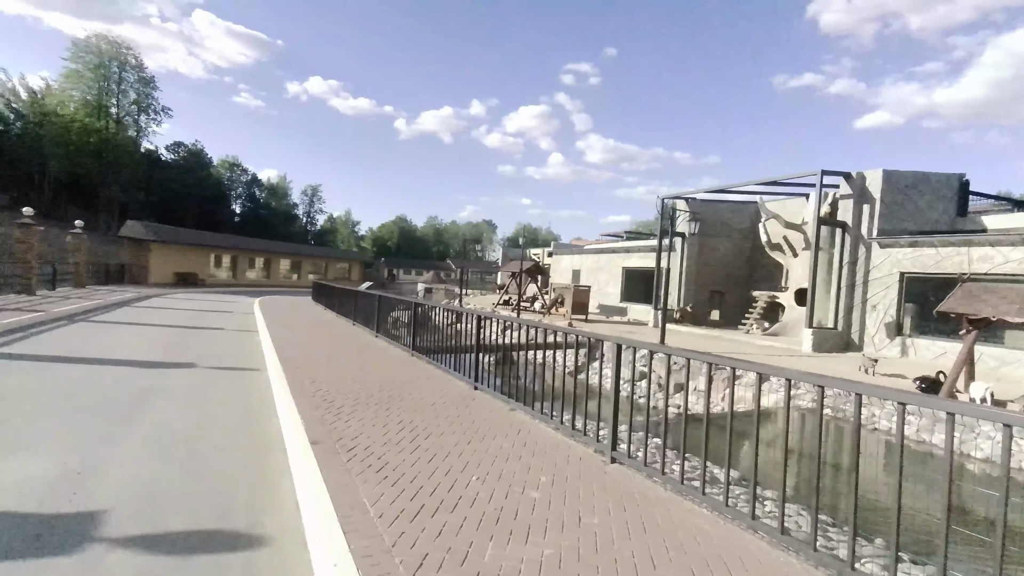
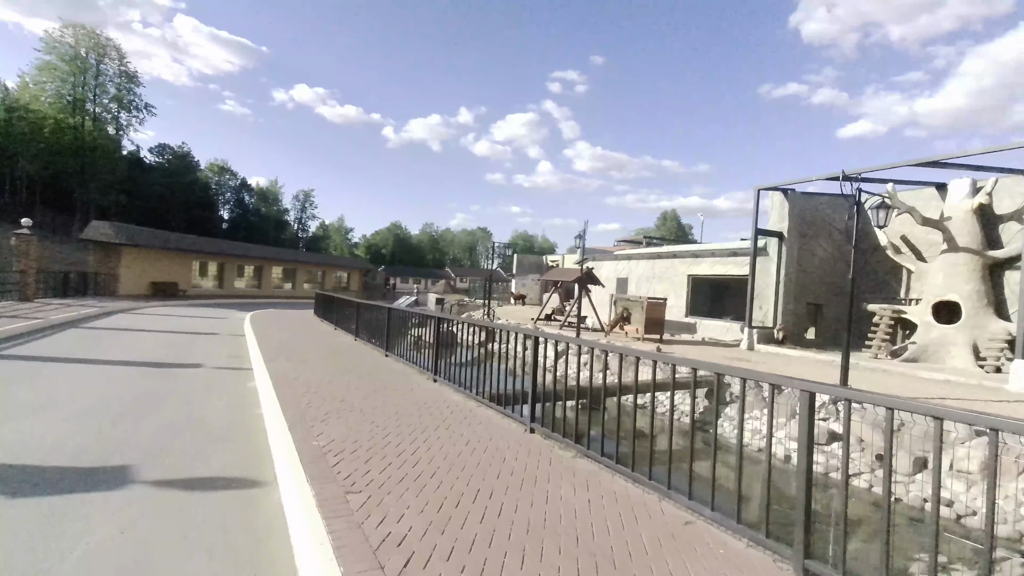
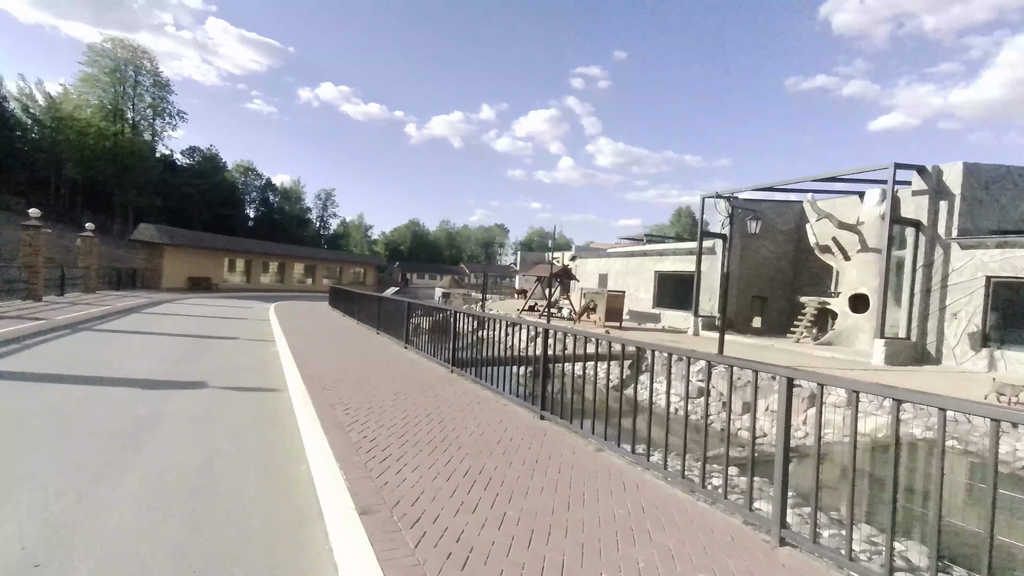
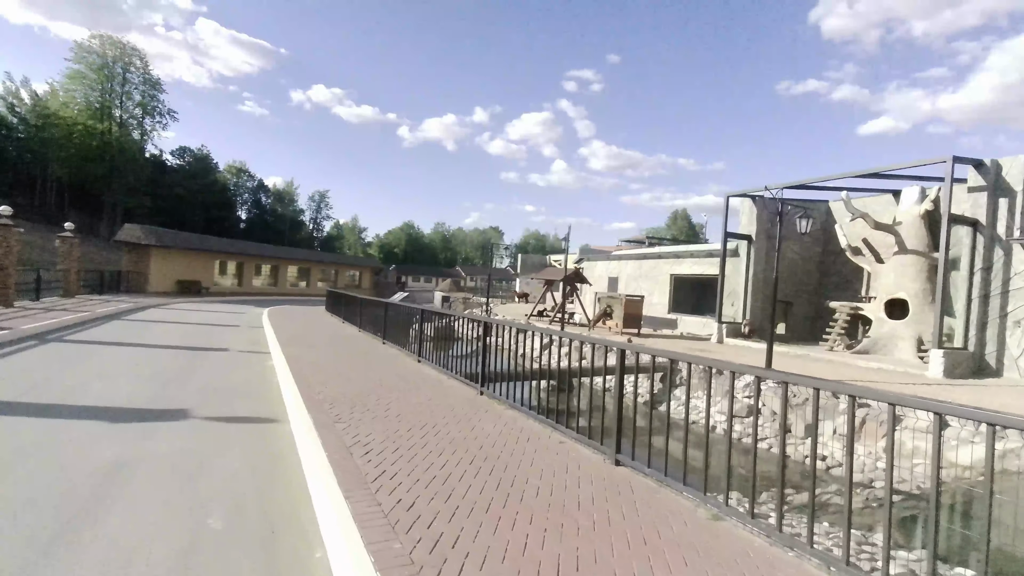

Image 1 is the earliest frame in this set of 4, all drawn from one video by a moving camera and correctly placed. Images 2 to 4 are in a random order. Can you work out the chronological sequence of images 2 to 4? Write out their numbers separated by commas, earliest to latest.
3, 4, 2
